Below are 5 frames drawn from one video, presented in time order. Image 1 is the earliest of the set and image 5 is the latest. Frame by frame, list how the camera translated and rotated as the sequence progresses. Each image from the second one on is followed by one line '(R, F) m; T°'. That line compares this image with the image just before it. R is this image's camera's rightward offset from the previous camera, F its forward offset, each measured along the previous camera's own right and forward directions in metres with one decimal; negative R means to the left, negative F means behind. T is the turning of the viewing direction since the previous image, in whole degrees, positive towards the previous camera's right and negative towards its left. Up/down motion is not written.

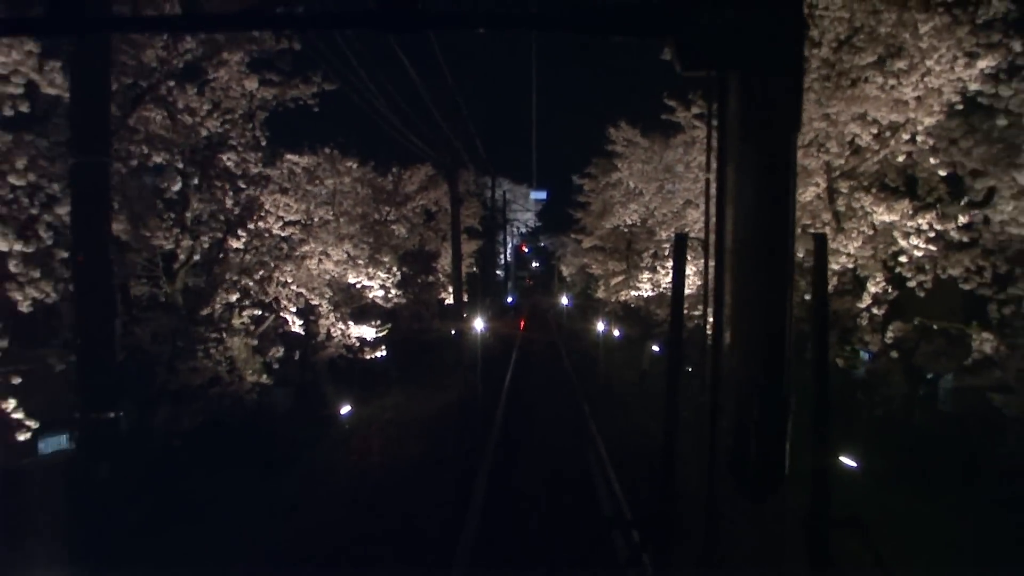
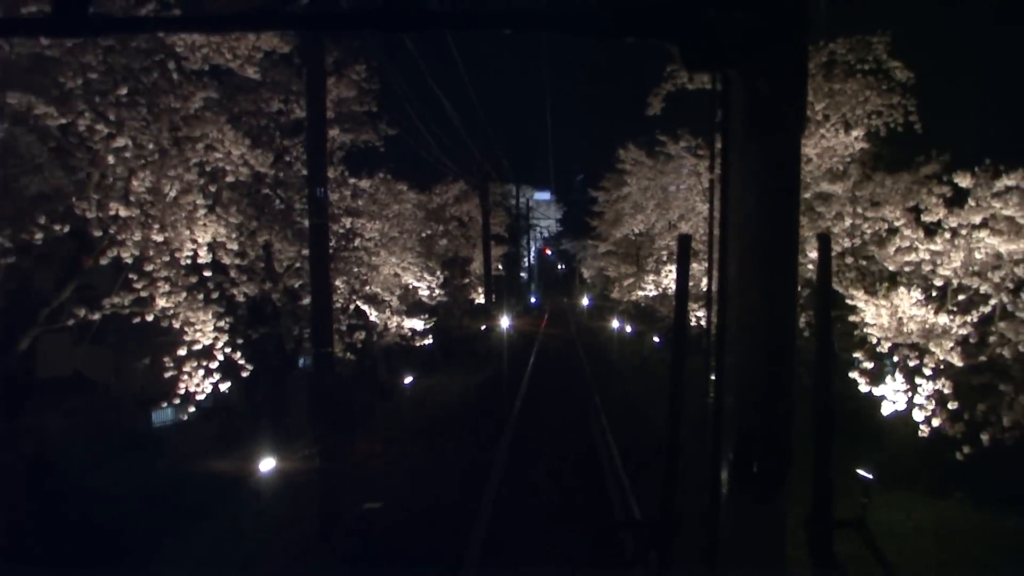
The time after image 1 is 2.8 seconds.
(0.0, -3.6) m; -1°
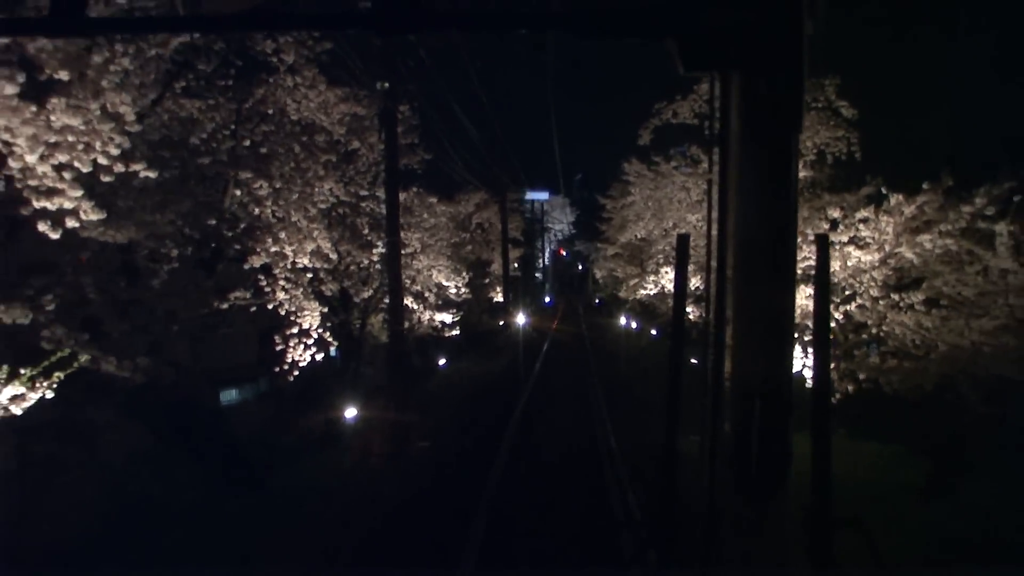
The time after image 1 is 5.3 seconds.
(0.0, -3.2) m; -1°
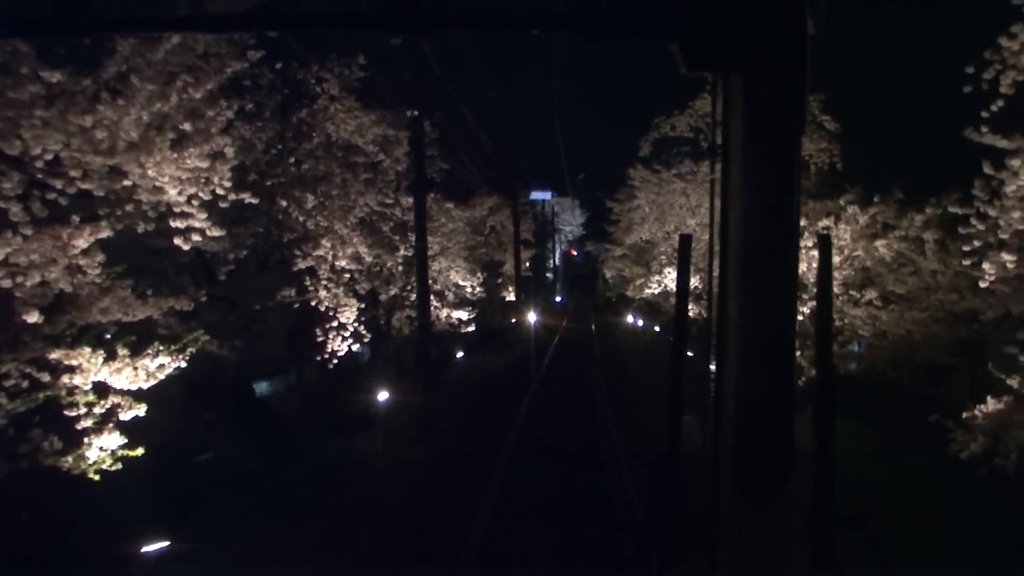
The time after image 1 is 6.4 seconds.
(0.0, -1.7) m; -1°
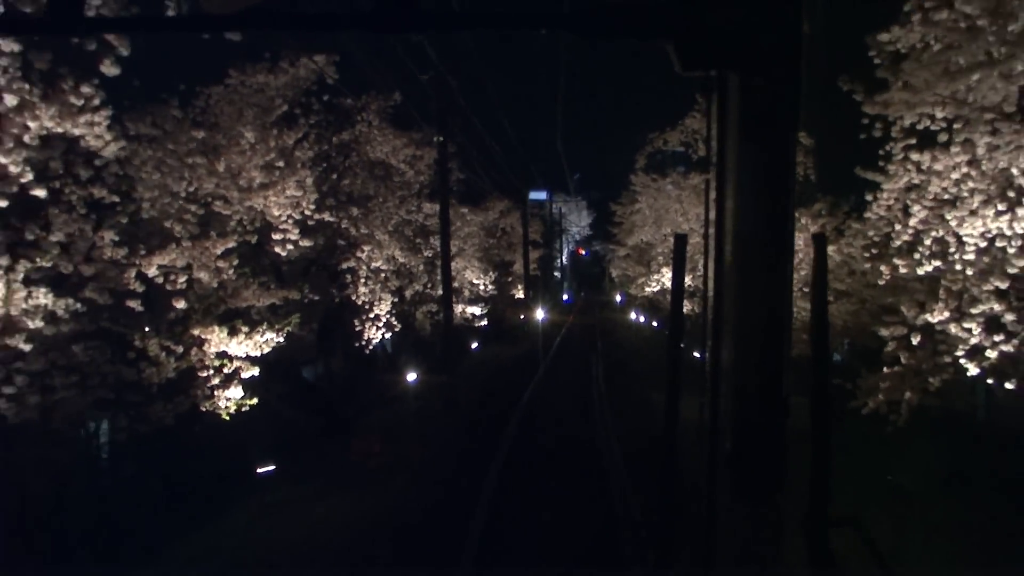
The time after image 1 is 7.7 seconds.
(0.0, -2.3) m; -1°
